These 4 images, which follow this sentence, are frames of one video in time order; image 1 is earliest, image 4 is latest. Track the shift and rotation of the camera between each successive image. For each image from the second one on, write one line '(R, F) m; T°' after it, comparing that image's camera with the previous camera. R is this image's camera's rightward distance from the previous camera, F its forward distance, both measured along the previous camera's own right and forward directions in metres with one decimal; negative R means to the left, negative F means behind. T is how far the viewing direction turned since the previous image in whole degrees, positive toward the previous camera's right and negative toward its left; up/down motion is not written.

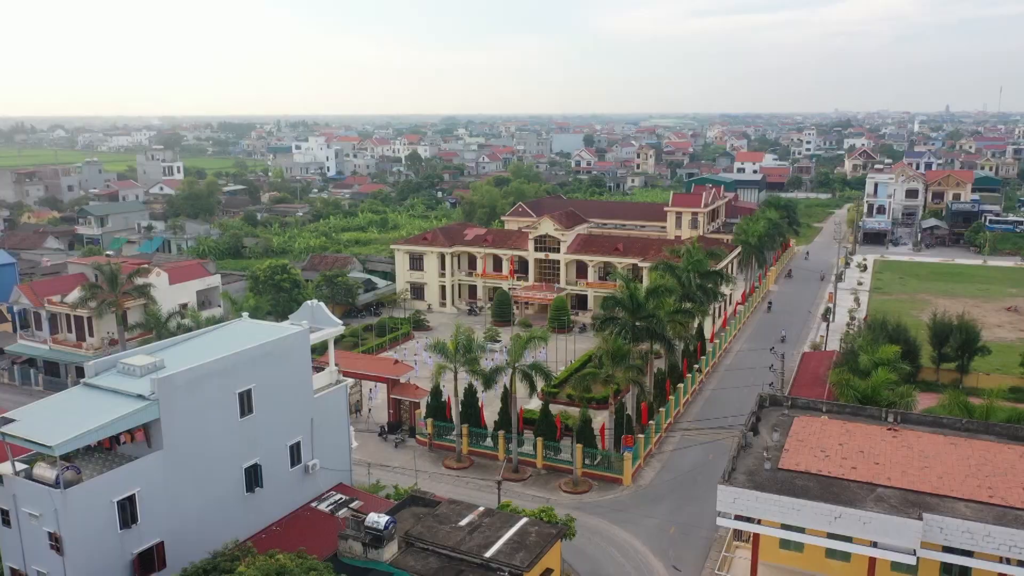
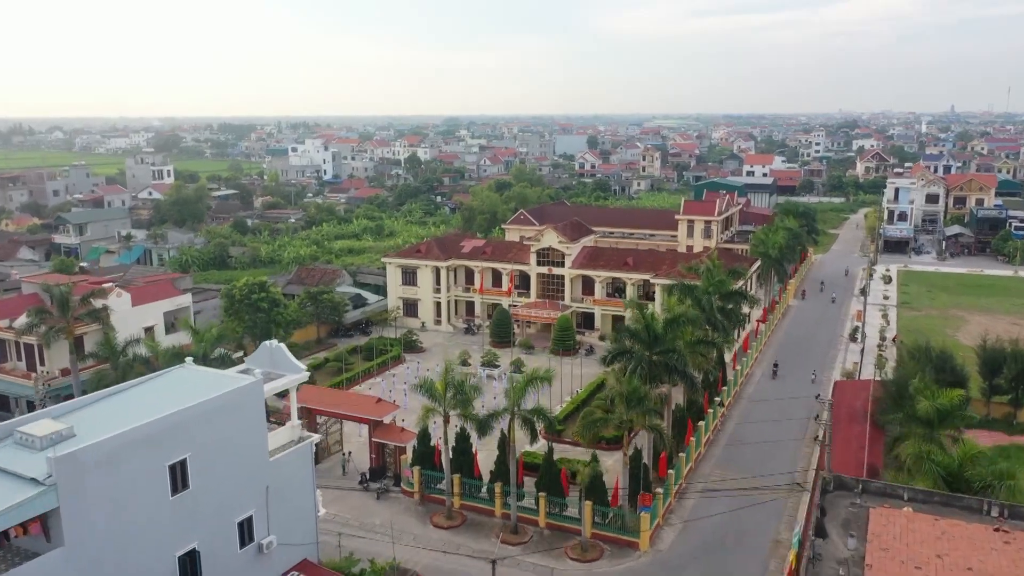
(+0.1, +3.5) m; 0°
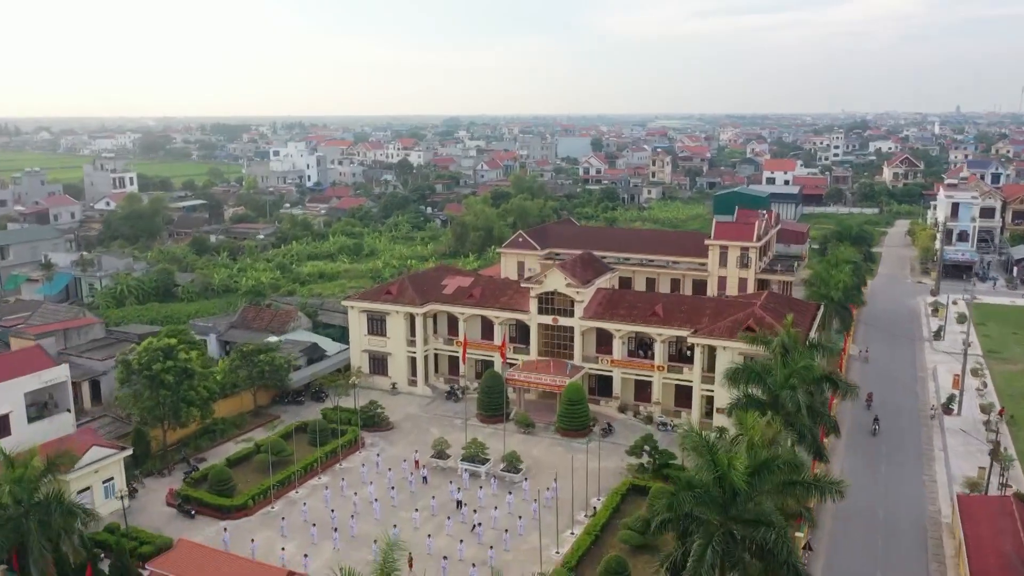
(+0.3, +9.2) m; 0°
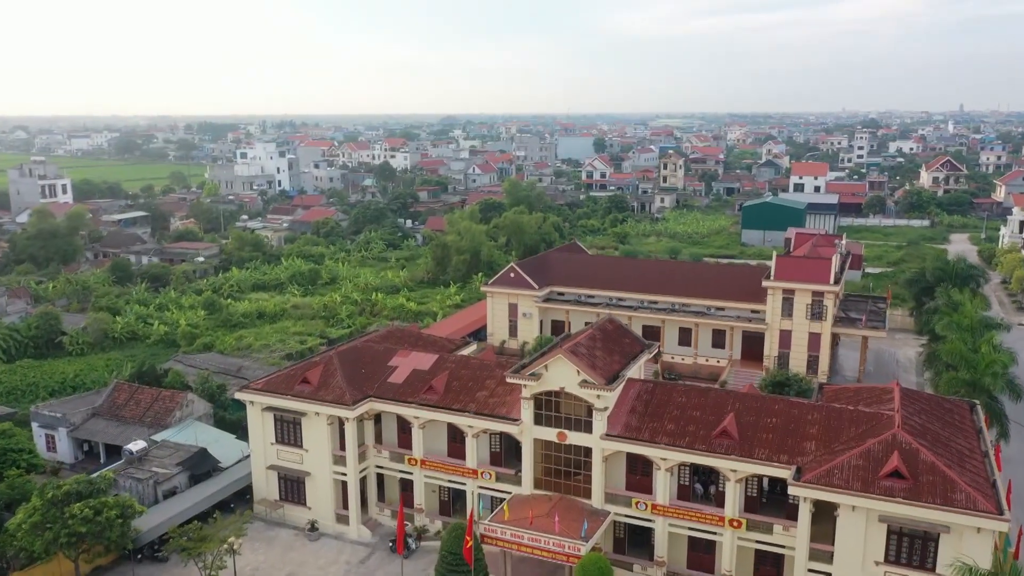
(+0.4, +11.9) m; 0°
